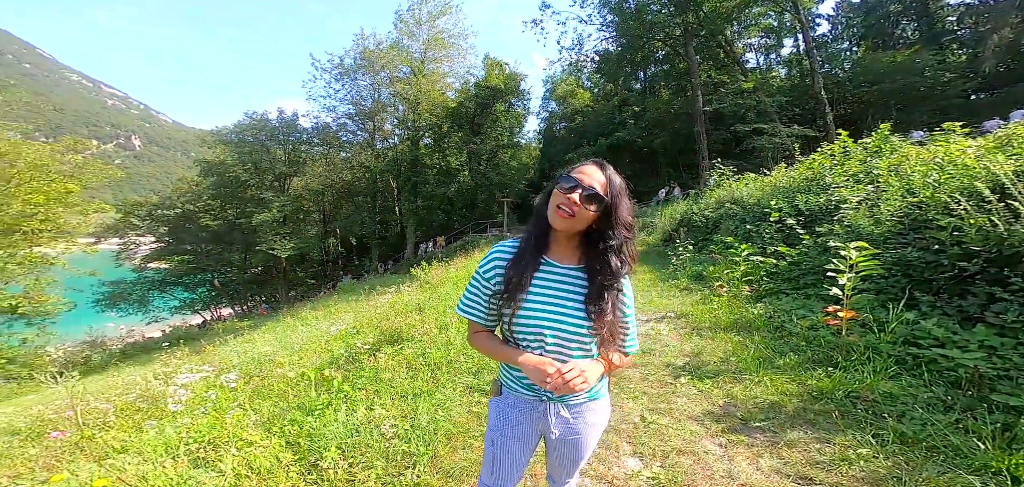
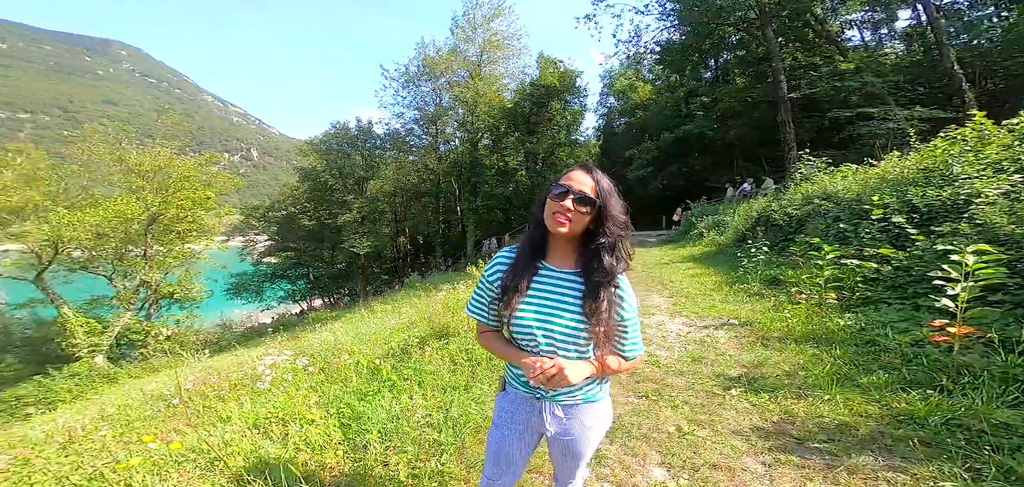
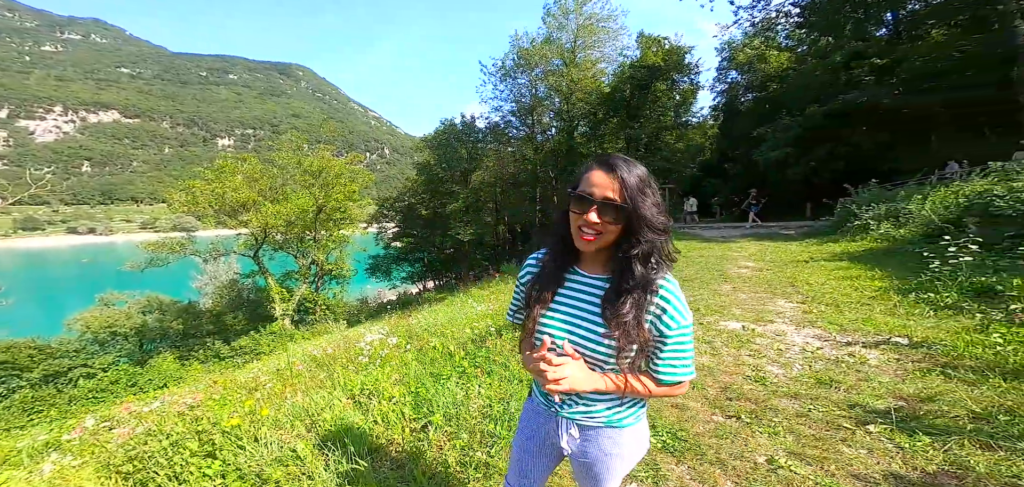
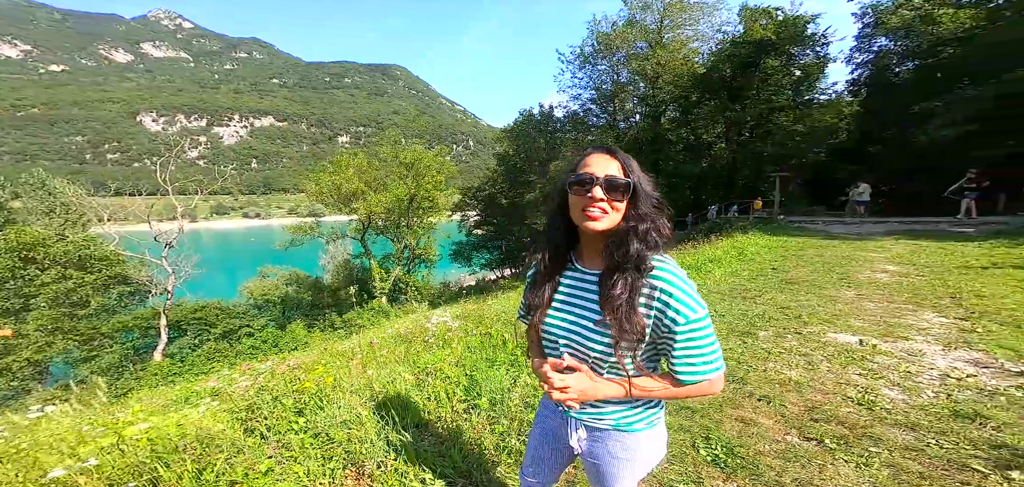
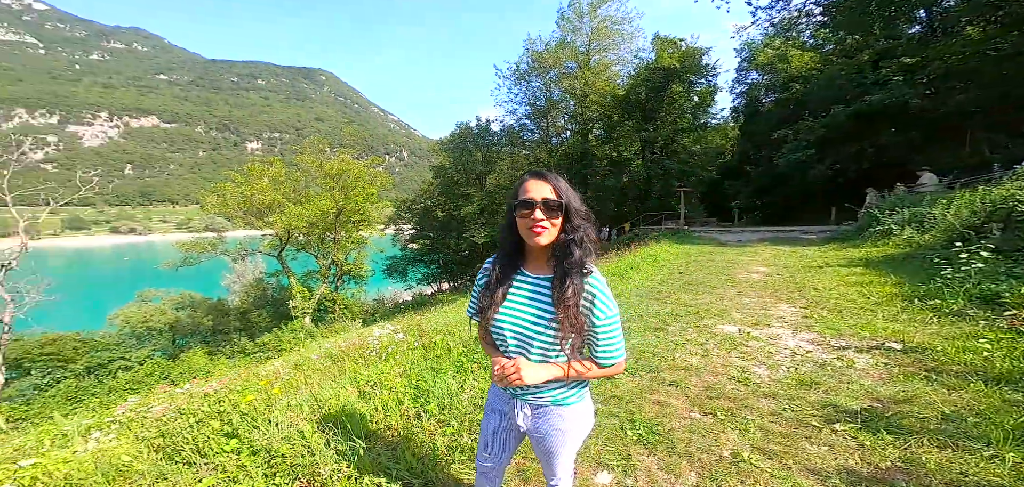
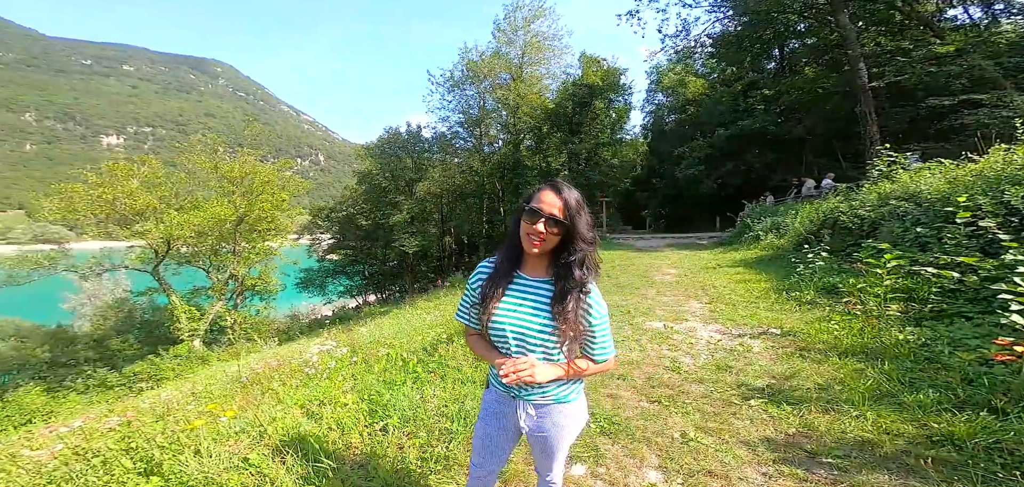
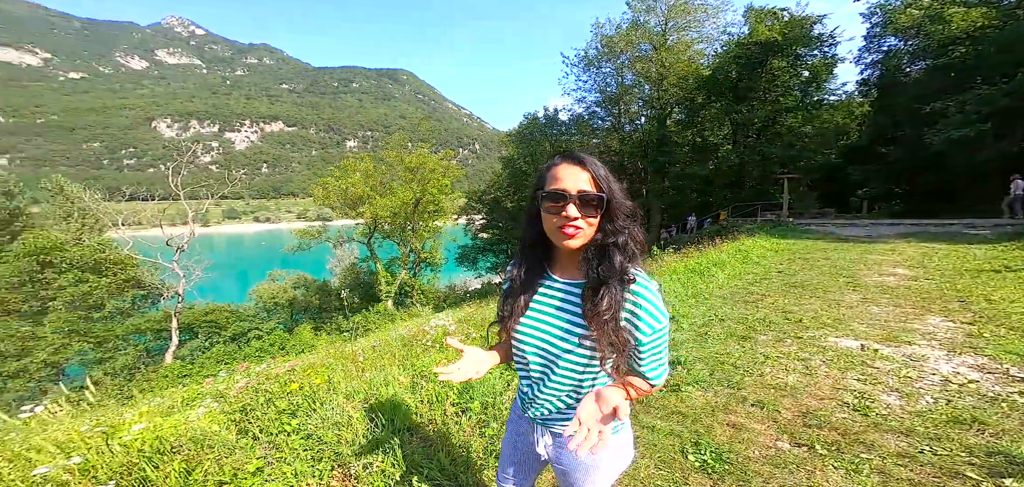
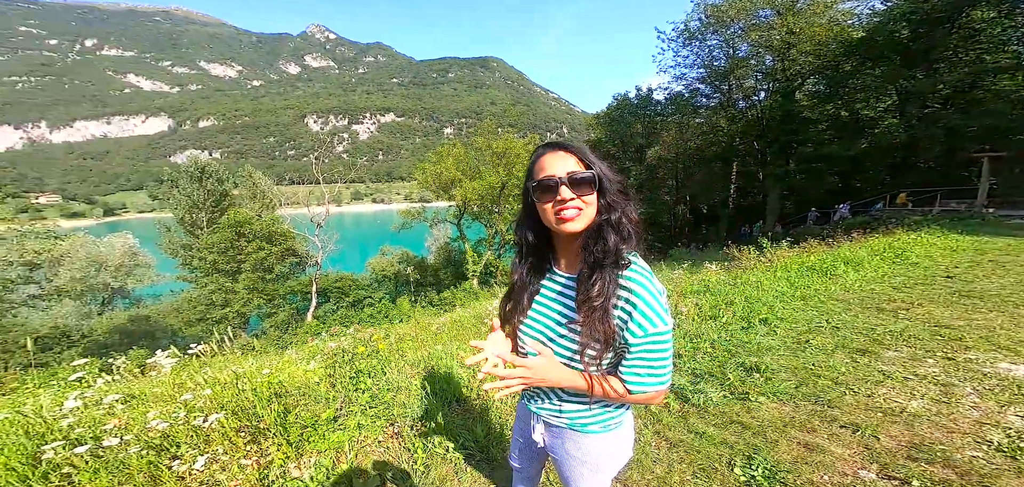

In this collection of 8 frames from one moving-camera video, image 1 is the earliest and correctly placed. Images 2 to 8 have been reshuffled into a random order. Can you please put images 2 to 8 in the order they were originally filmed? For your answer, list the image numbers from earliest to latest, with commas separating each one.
2, 6, 5, 7, 8, 4, 3
